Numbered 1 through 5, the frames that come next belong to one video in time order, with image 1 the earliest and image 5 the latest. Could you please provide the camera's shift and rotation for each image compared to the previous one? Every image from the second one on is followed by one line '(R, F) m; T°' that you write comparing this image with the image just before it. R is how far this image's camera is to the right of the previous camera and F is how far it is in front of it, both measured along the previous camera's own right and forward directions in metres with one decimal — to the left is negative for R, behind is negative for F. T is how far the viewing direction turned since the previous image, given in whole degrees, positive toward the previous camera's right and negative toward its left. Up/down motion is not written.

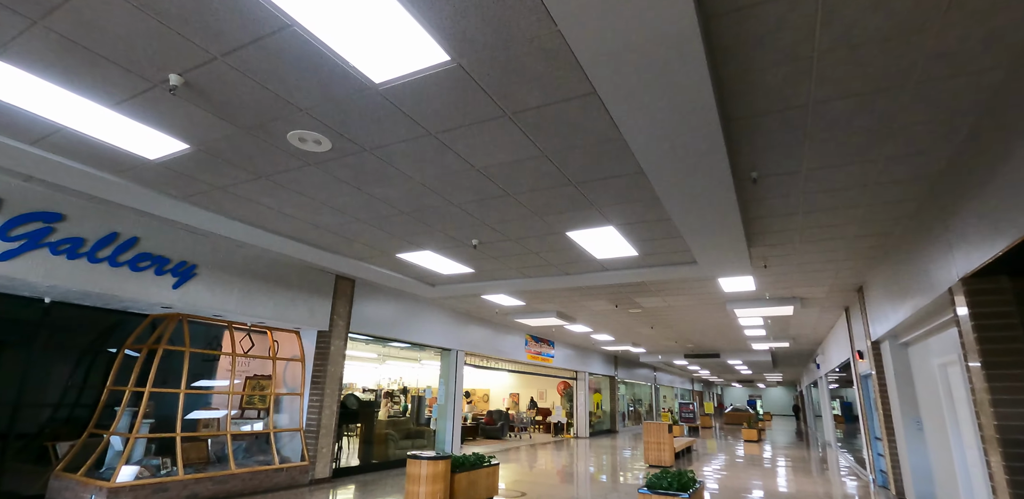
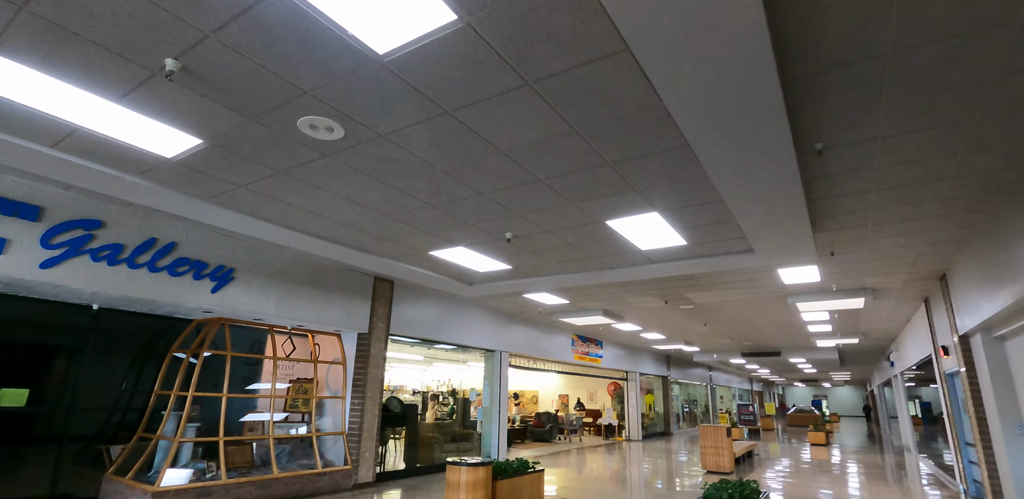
(+0.1, +0.3) m; -5°
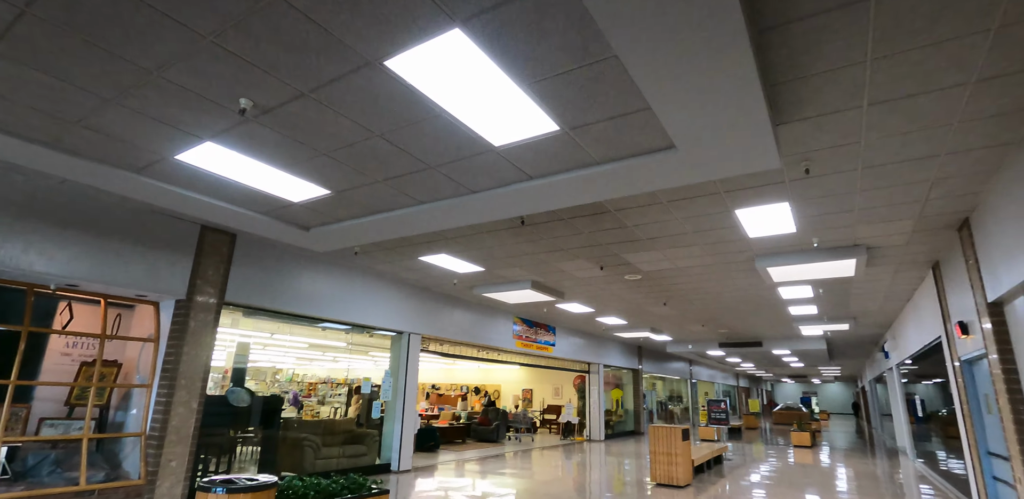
(+1.5, +2.1) m; 0°
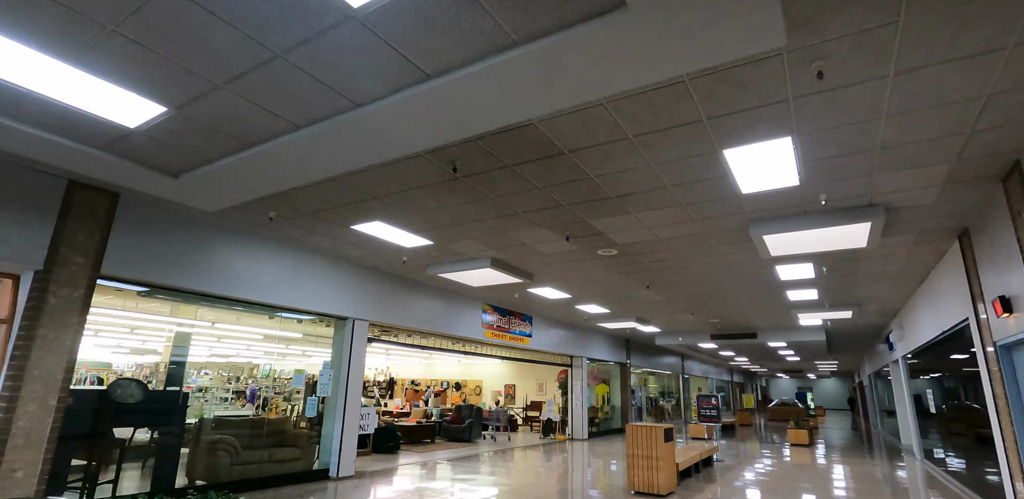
(+0.5, +1.1) m; 0°
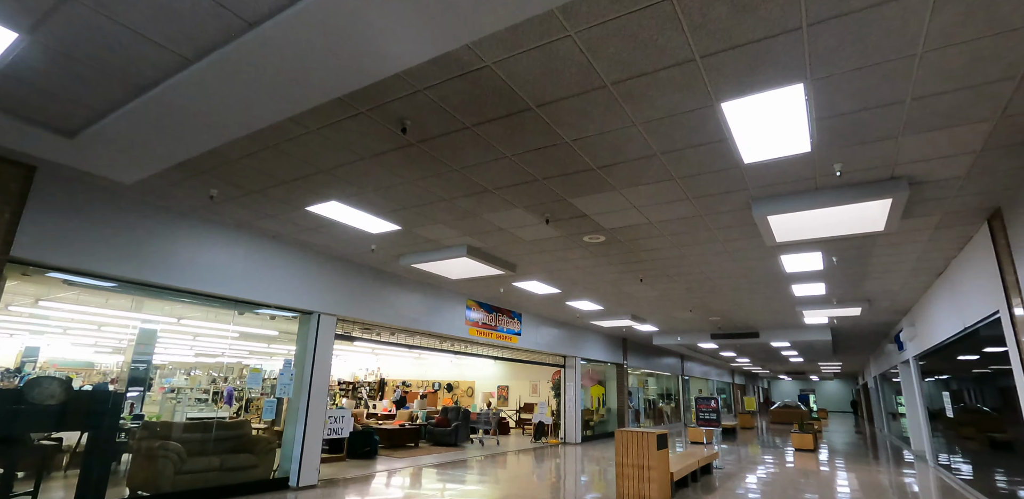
(+0.3, +0.7) m; 0°
